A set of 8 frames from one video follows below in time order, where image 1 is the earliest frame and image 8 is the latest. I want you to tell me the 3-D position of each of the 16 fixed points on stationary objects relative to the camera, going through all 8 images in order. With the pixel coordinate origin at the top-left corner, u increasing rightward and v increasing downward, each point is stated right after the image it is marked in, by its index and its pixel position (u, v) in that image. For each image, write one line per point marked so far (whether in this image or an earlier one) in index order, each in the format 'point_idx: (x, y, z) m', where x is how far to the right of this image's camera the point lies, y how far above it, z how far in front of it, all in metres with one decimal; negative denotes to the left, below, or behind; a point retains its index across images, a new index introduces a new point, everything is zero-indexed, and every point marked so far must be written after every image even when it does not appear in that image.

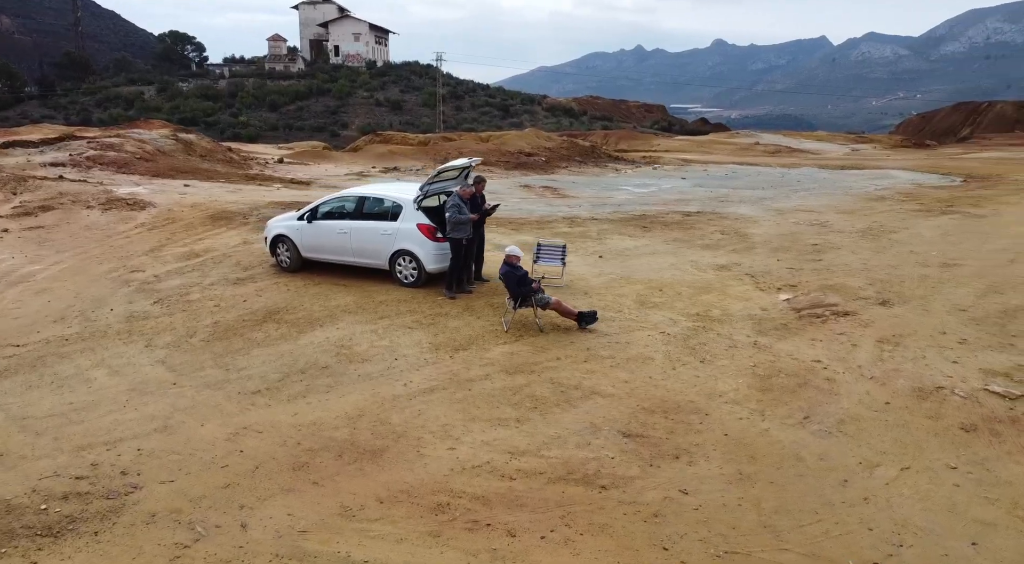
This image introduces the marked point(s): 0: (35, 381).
0: (-4.5, -1.0, +6.6) m
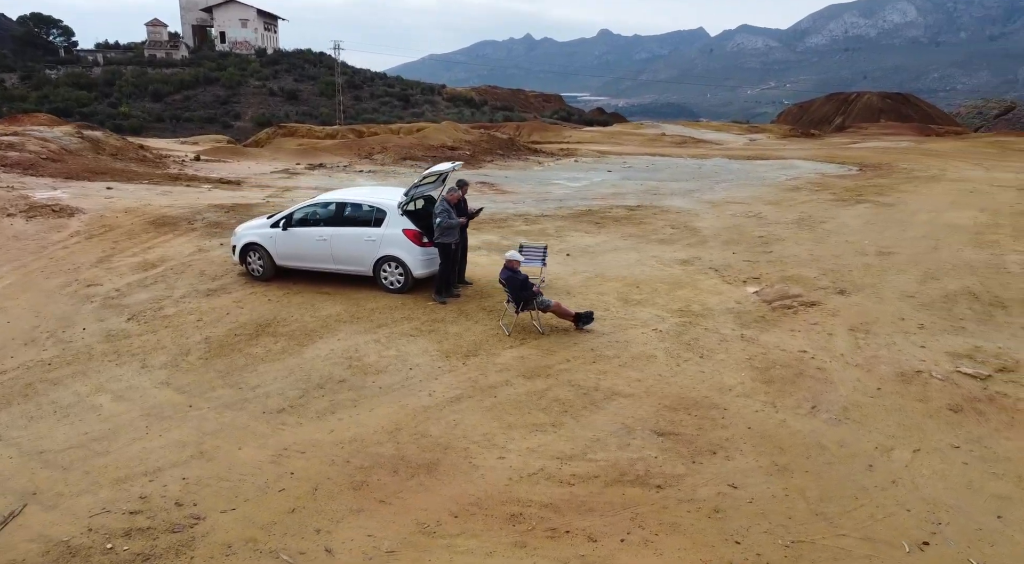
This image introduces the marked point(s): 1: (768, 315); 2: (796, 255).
0: (-4.2, -1.2, +6.1) m
1: (+4.0, -0.5, +10.4) m
2: (+6.1, +0.7, +15.0) m
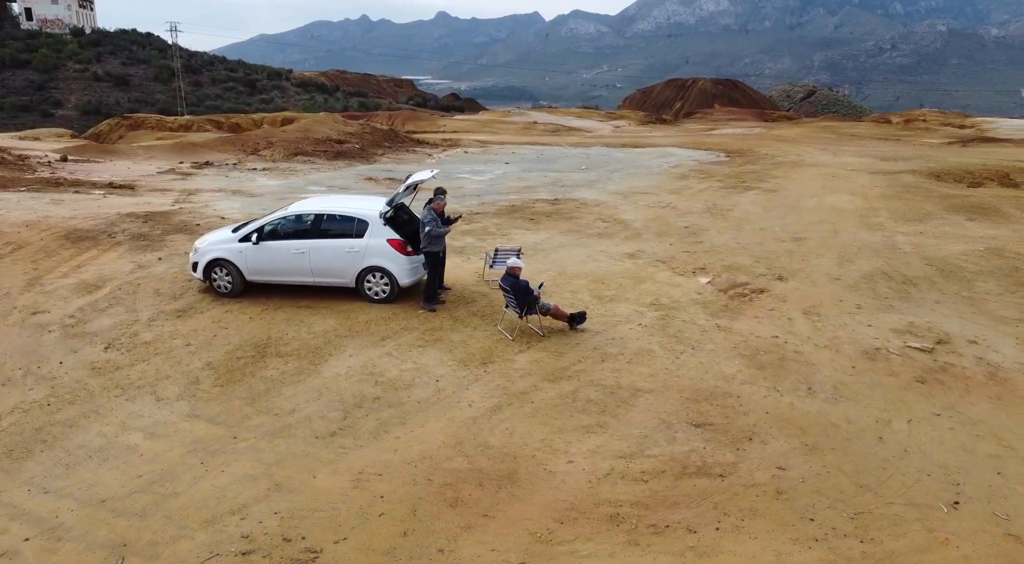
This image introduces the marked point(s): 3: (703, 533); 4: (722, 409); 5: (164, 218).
0: (-3.6, -1.5, +5.7) m
1: (+3.6, -0.4, +11.2) m
2: (+4.9, +1.0, +16.1) m
3: (+1.5, -1.9, +5.0) m
4: (+2.3, -1.4, +7.2) m
5: (-8.2, +1.5, +15.9) m
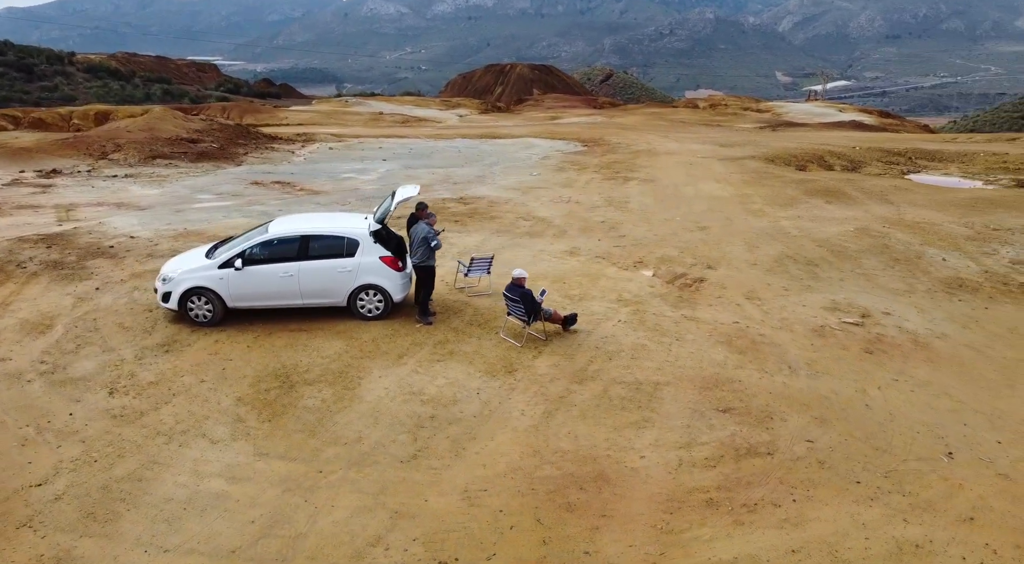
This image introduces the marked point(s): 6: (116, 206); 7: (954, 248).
0: (-2.7, -1.9, +5.4) m
1: (+3.1, -0.2, +12.4) m
2: (+3.3, +1.3, +17.3) m
3: (+2.4, -2.0, +5.8) m
4: (+2.7, -1.4, +8.1) m
5: (-9.6, +0.9, +14.3) m
6: (-11.1, +2.1, +18.8) m
7: (+11.6, +0.9, +17.7) m
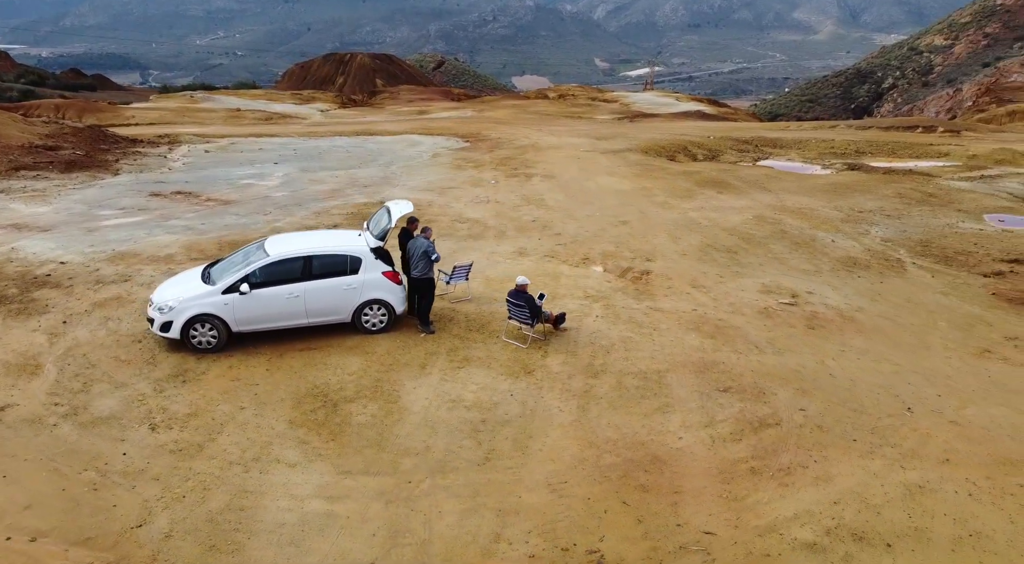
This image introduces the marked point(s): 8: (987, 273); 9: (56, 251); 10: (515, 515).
0: (-1.8, -2.1, +5.6) m
1: (+2.5, -0.1, +13.5) m
2: (+1.6, +1.4, +18.4) m
3: (+3.1, -1.9, +7.0) m
4: (+2.9, -1.3, +9.3) m
5: (-10.4, +0.3, +13.1) m
6: (-12.8, +1.4, +17.2) m
7: (+9.8, +1.6, +20.3) m
8: (+11.9, +0.2, +16.7) m
9: (-9.7, +0.7, +14.3) m
10: (0.0, -2.1, +6.0) m
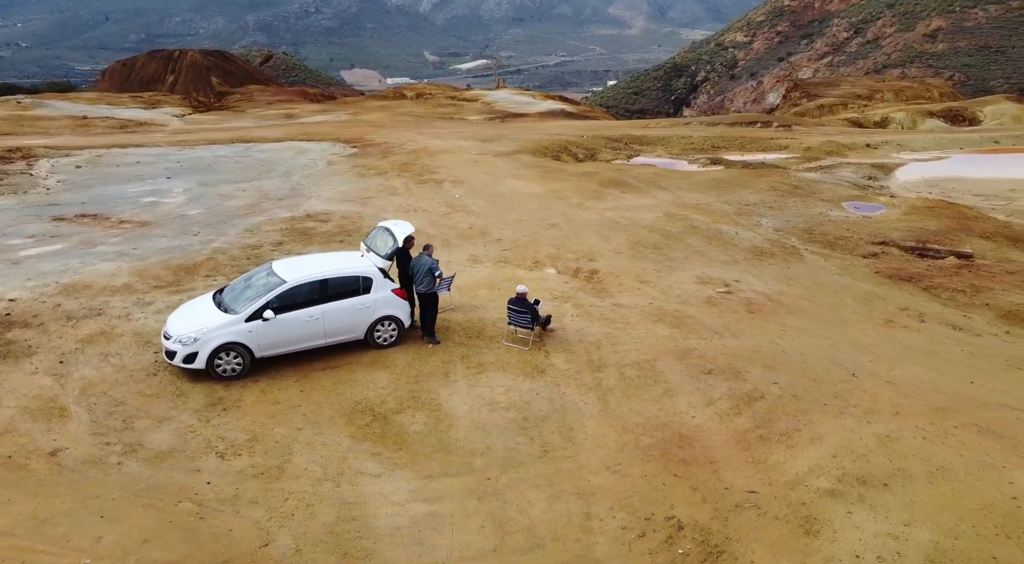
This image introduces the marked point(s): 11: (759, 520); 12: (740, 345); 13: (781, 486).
0: (-0.9, -2.4, +6.2) m
1: (+1.8, -0.1, +14.7) m
2: (-0.1, +1.3, +19.4) m
3: (+3.7, -1.8, +8.4) m
4: (+3.0, -1.2, +10.7) m
5: (-10.8, -0.5, +11.9) m
6: (-14.0, +0.5, +15.5) m
7: (+7.5, +2.0, +22.8) m
8: (+10.4, +0.8, +19.6) m
9: (-10.4, -0.1, +13.2) m
10: (+0.8, -2.2, +6.9) m
11: (+2.5, -2.5, +6.9) m
12: (+4.0, -1.1, +11.5) m
13: (+3.0, -2.3, +7.5) m
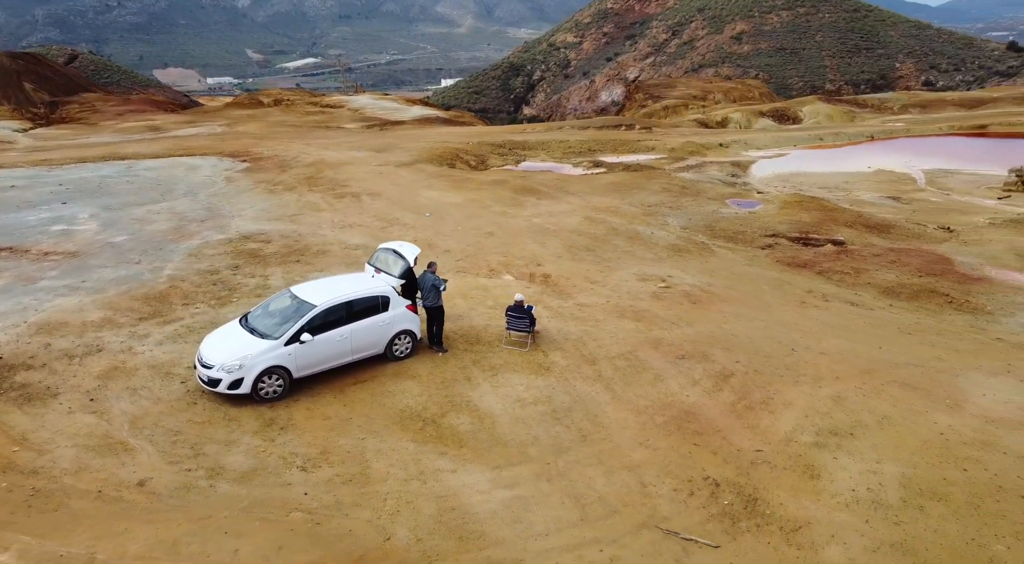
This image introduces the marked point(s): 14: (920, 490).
0: (0.0, -2.5, +7.1) m
1: (+0.9, -0.2, +16.0) m
2: (-1.9, +1.1, +20.2) m
3: (+4.1, -1.7, +10.2) m
4: (+3.0, -1.2, +12.3) m
5: (-10.9, -1.4, +10.9) m
6: (-14.7, -0.6, +13.8) m
7: (+4.9, +2.2, +25.0) m
8: (+8.4, +1.2, +22.4) m
9: (-10.8, -0.9, +12.2) m
10: (+1.6, -2.3, +8.2) m
11: (+3.3, -2.4, +8.5) m
12: (+3.7, -1.0, +13.2) m
13: (+3.6, -2.2, +9.1) m
14: (+5.0, -2.6, +8.3) m
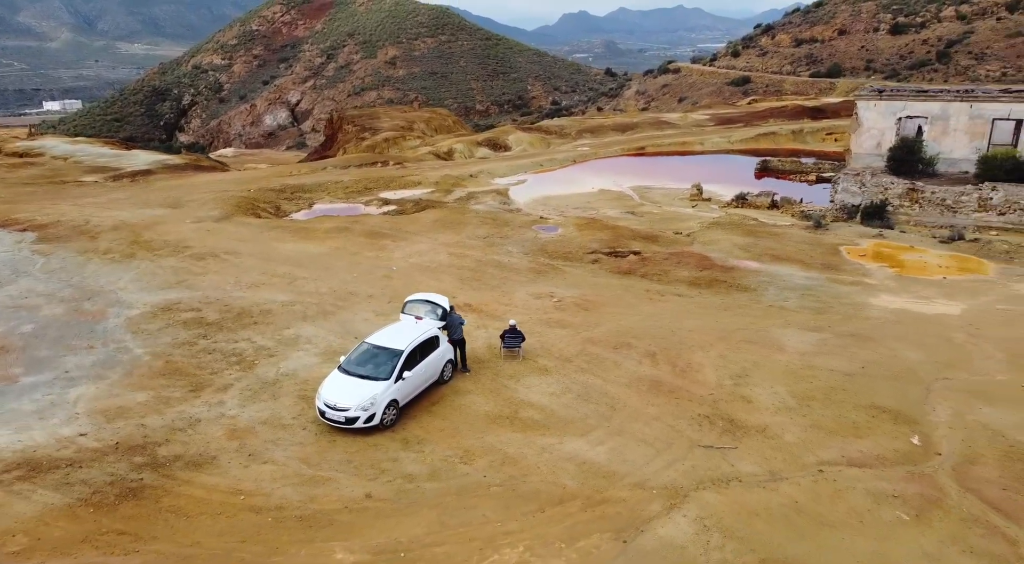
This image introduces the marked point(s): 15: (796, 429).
0: (+1.8, -2.8, +10.8) m
1: (-0.9, -1.0, +19.5) m
2: (-5.1, -0.4, +22.4) m
3: (+4.3, -1.8, +15.2) m
4: (+2.5, -1.5, +16.7) m
5: (-9.8, -3.3, +10.4) m
6: (-14.5, -3.2, +11.7) m
7: (-0.7, +1.3, +29.3) m
8: (+3.5, +0.9, +28.2) m
9: (-10.2, -2.9, +11.7) m
10: (+2.8, -2.5, +12.4) m
11: (+4.3, -2.4, +13.3) m
12: (+2.8, -1.3, +17.9) m
13: (+4.4, -2.2, +14.0) m
14: (+6.0, -2.4, +13.8) m
15: (+5.3, -2.7, +12.4) m
